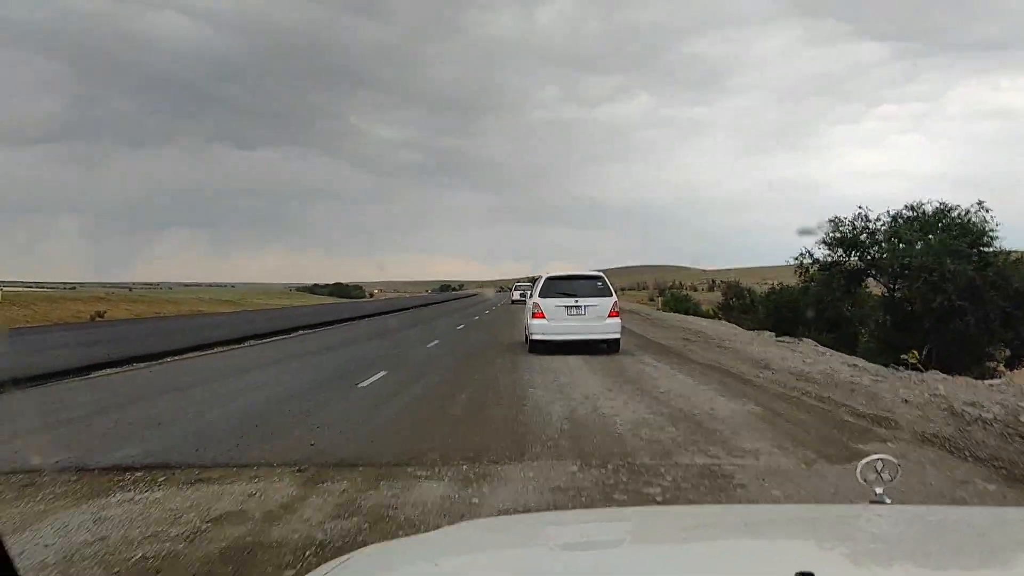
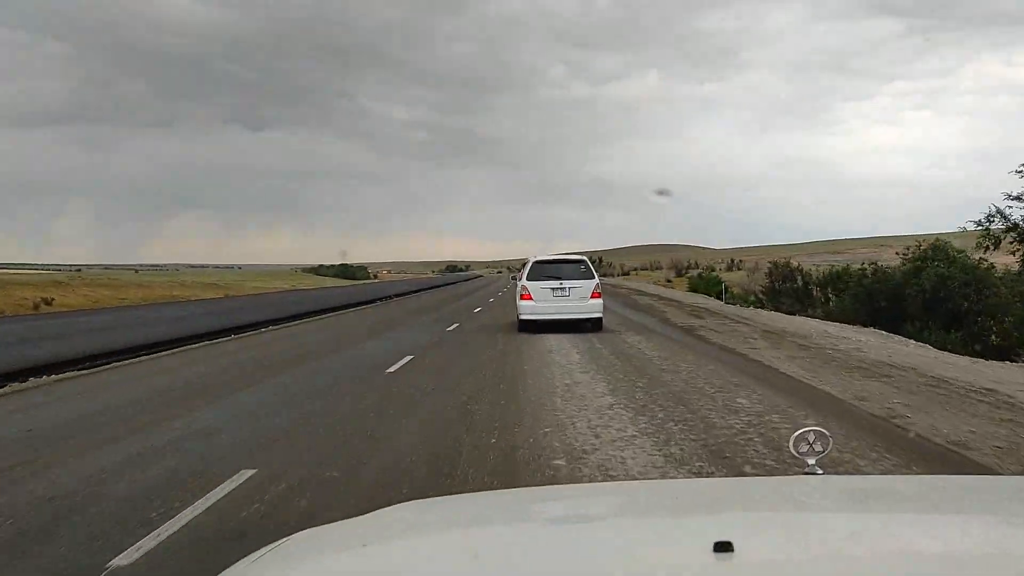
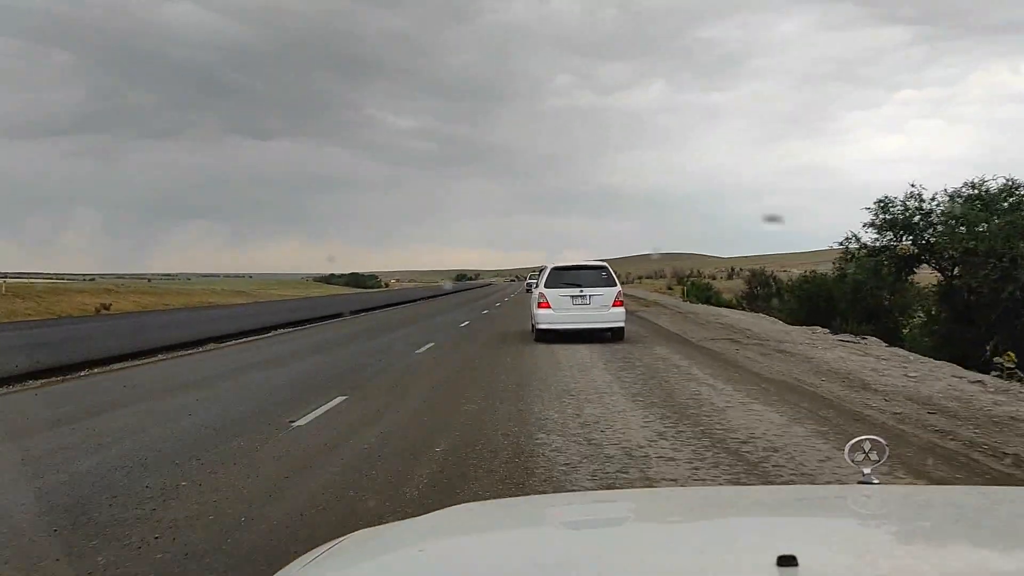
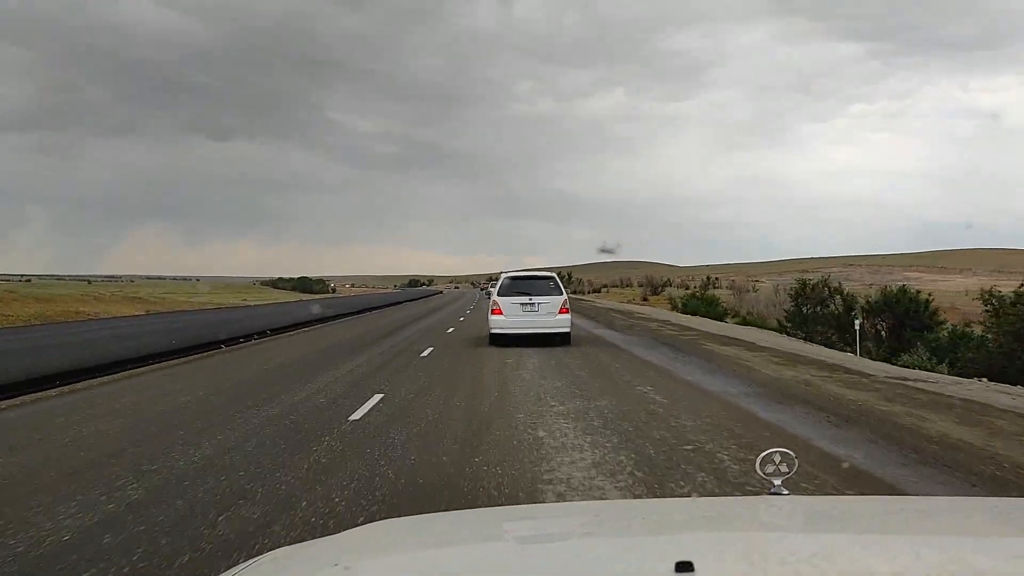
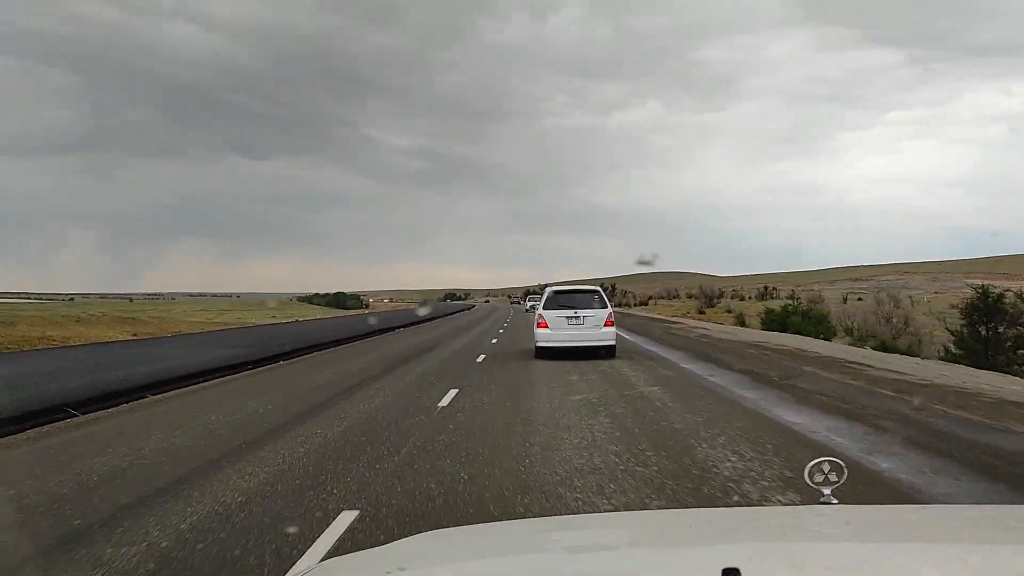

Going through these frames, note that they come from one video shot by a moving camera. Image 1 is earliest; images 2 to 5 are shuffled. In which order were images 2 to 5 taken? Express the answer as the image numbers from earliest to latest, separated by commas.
3, 2, 4, 5
